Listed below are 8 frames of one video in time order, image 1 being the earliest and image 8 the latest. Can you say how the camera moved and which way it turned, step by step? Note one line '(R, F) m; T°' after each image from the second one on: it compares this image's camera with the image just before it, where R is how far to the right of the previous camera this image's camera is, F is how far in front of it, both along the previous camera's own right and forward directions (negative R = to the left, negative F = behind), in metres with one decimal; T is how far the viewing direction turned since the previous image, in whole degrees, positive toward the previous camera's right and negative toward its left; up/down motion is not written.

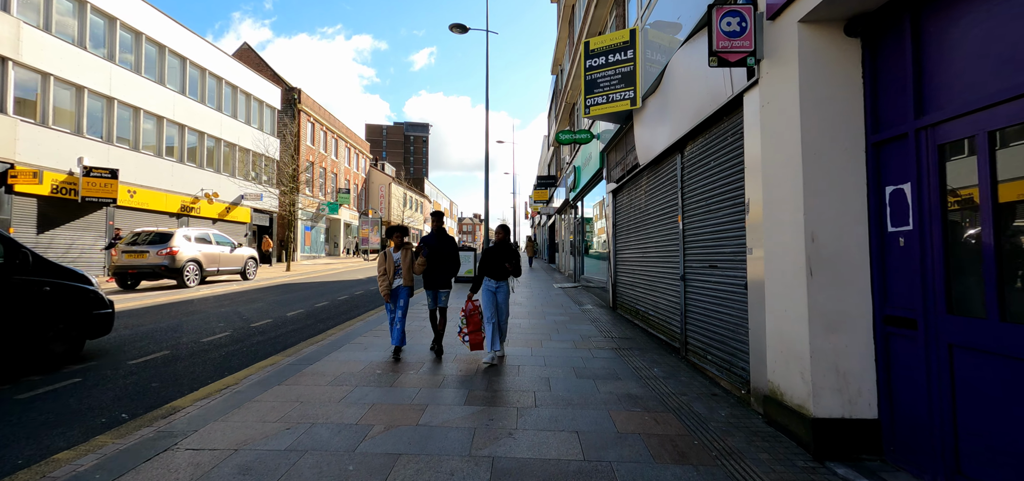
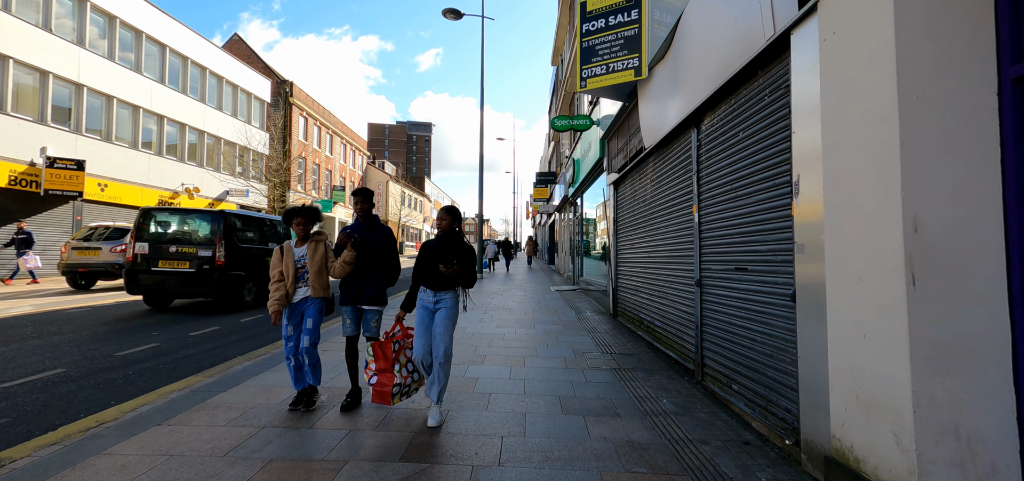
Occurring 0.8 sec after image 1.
(+0.3, +1.0) m; -1°
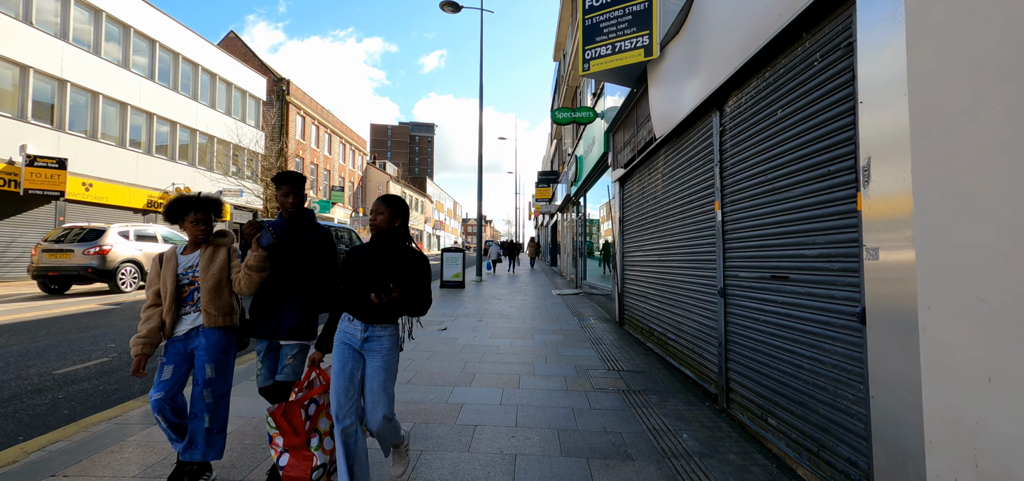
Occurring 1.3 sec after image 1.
(+0.1, +0.6) m; 0°
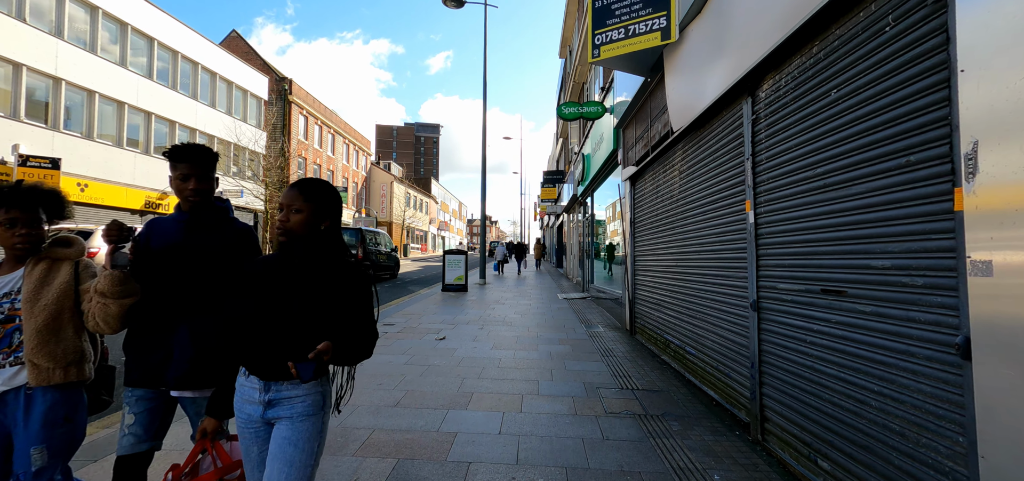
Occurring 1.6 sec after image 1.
(0.0, +0.4) m; -1°
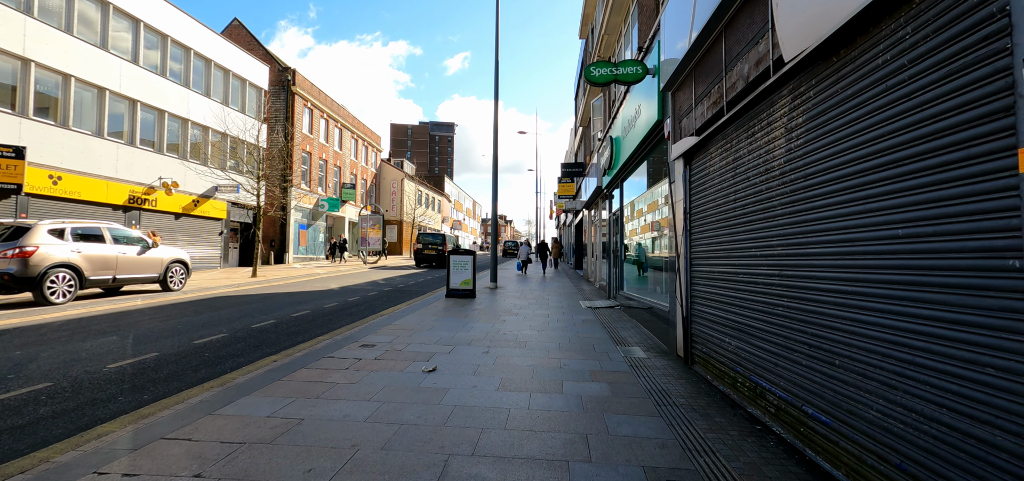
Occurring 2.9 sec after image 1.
(0.0, +1.6) m; -2°
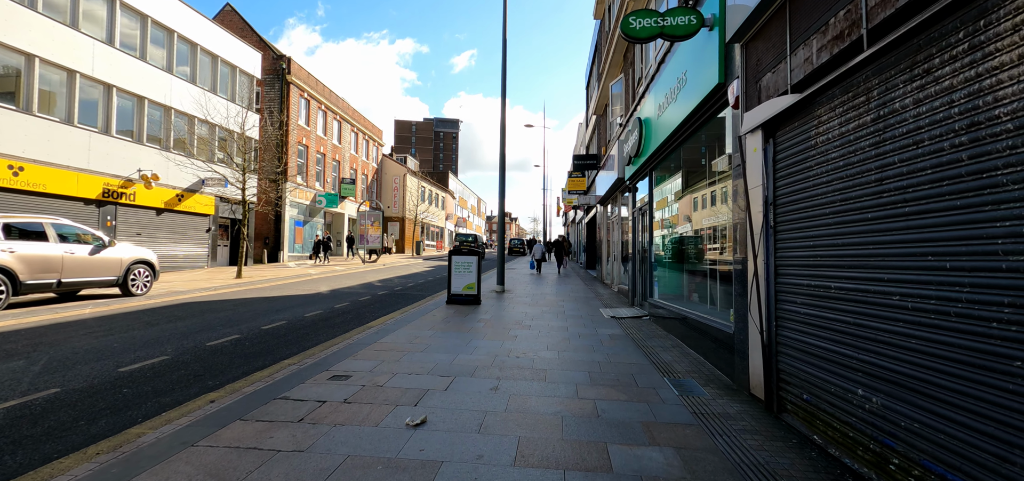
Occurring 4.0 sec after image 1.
(-0.1, +1.3) m; -1°
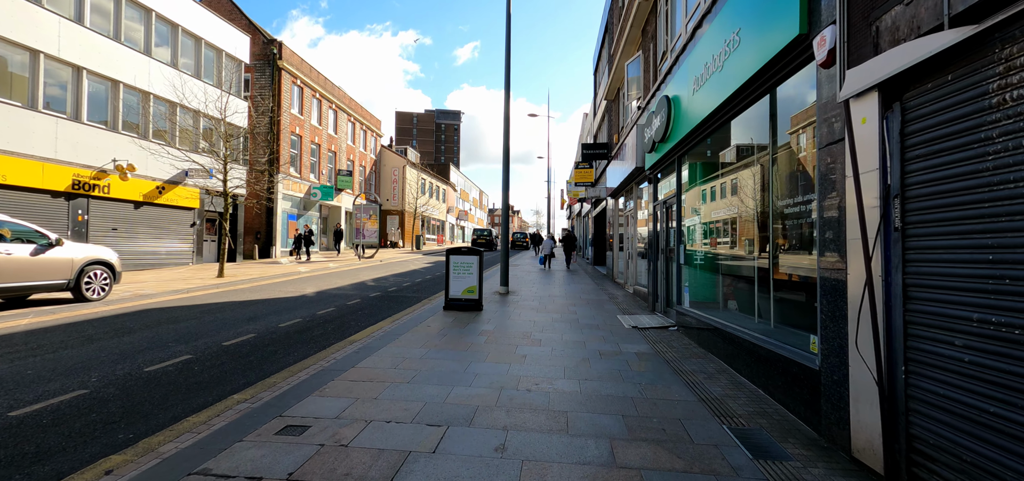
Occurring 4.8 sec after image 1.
(-0.1, +1.1) m; 0°
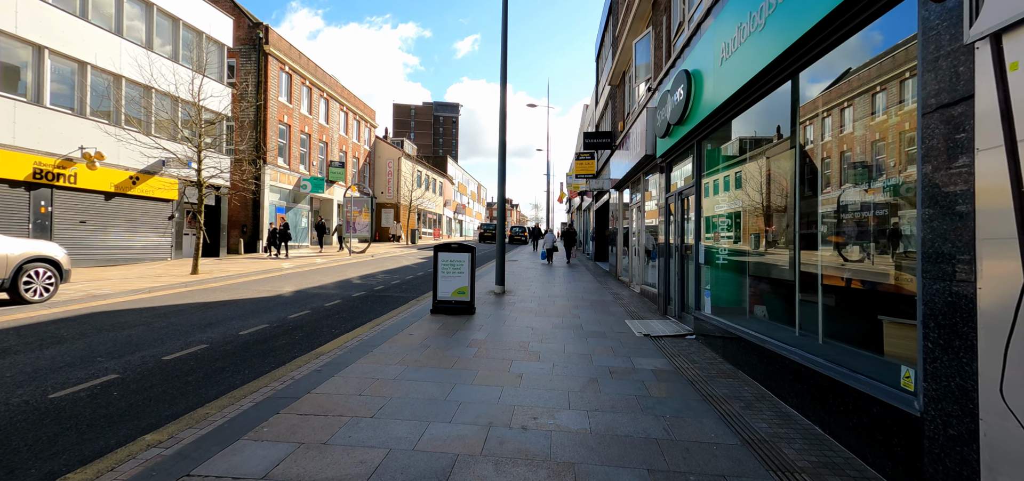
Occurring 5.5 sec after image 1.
(+0.1, +0.9) m; 0°
